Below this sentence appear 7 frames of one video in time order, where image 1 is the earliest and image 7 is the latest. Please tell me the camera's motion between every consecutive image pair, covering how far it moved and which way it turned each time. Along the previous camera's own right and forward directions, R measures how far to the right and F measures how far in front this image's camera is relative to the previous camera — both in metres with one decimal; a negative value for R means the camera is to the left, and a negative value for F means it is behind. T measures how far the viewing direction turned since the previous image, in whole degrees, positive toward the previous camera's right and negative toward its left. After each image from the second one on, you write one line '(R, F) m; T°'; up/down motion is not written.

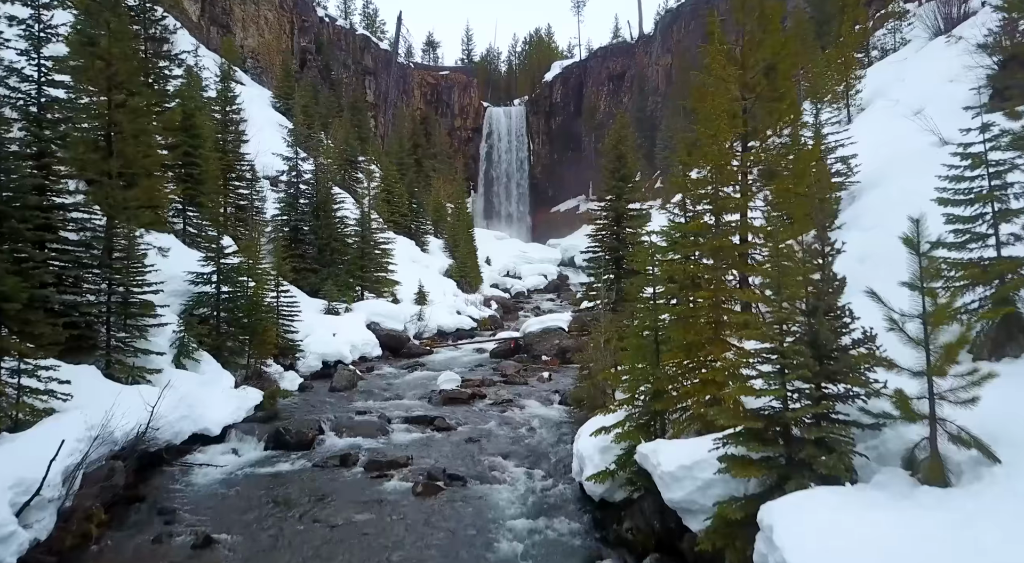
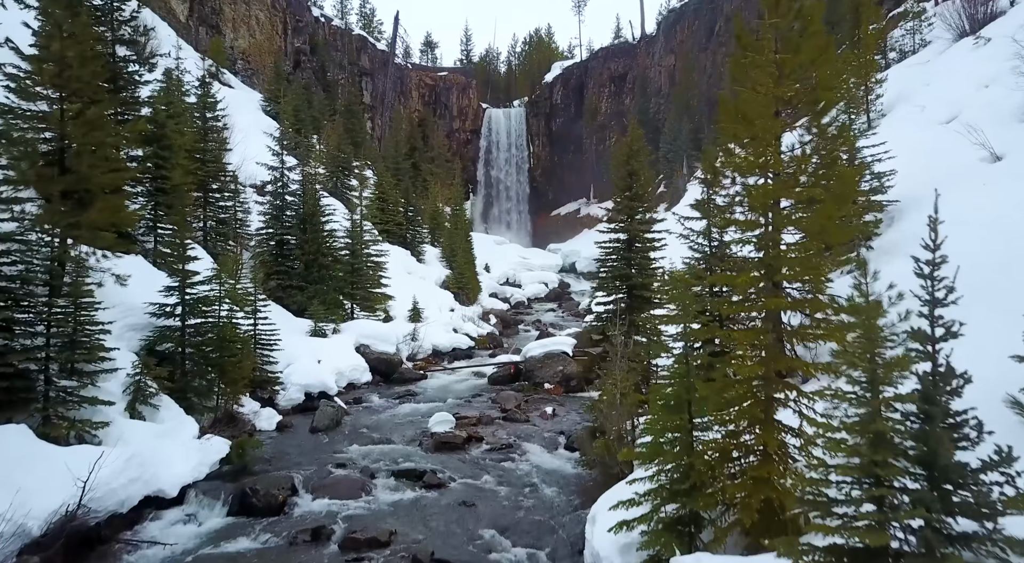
(0.0, +1.4) m; 0°
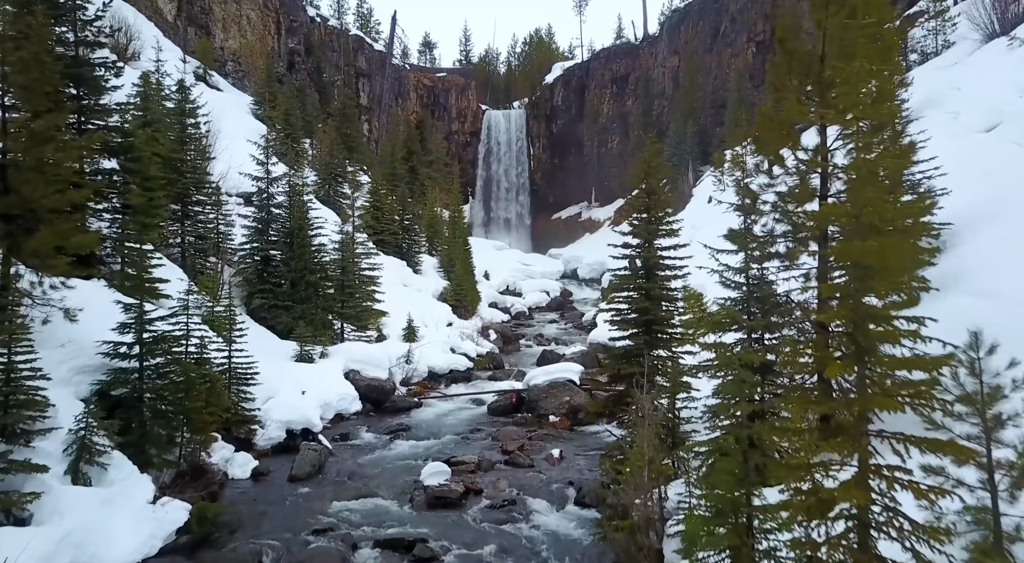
(-0.1, +1.4) m; 0°
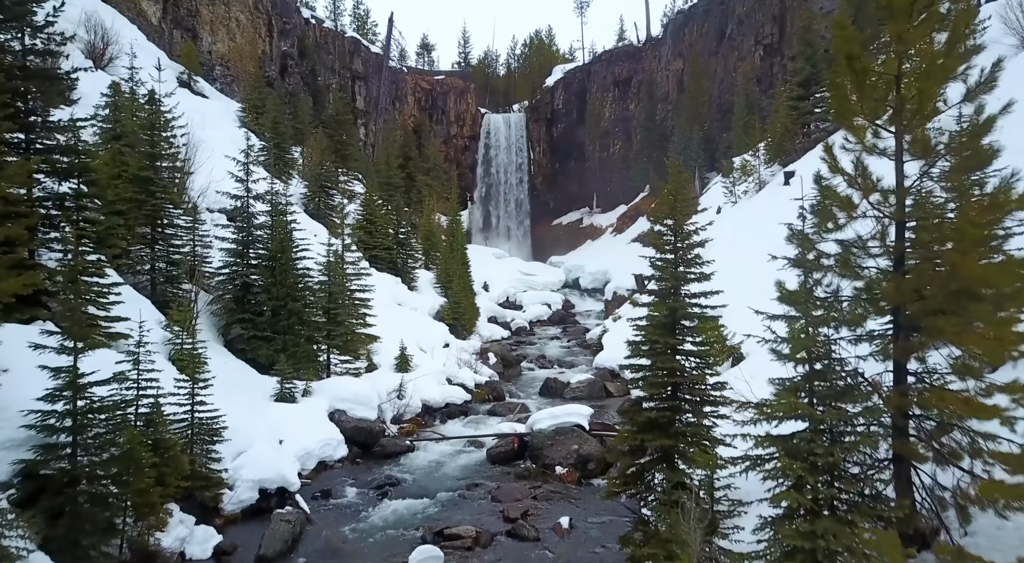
(-0.1, +1.6) m; 0°
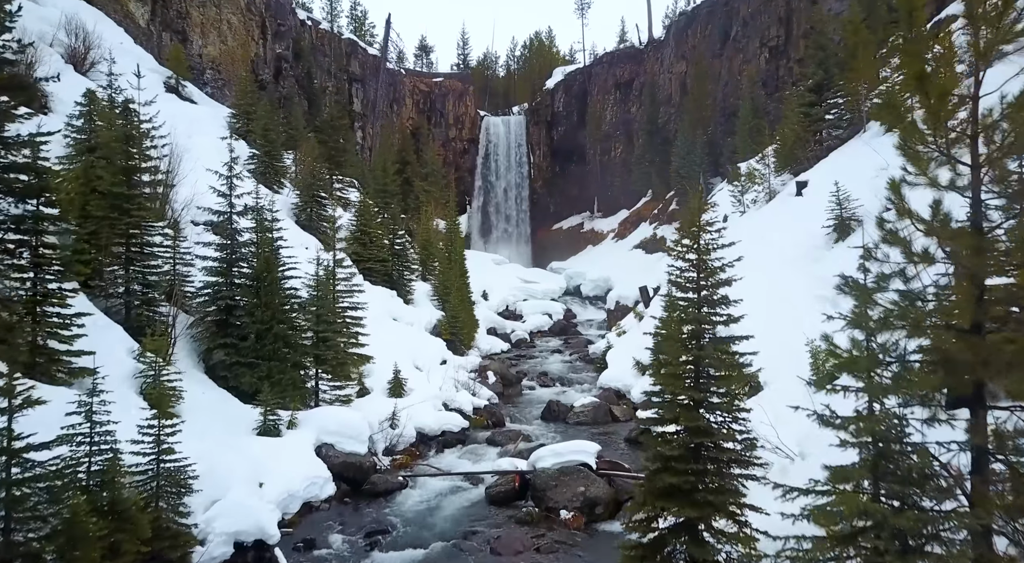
(0.0, +1.1) m; 0°
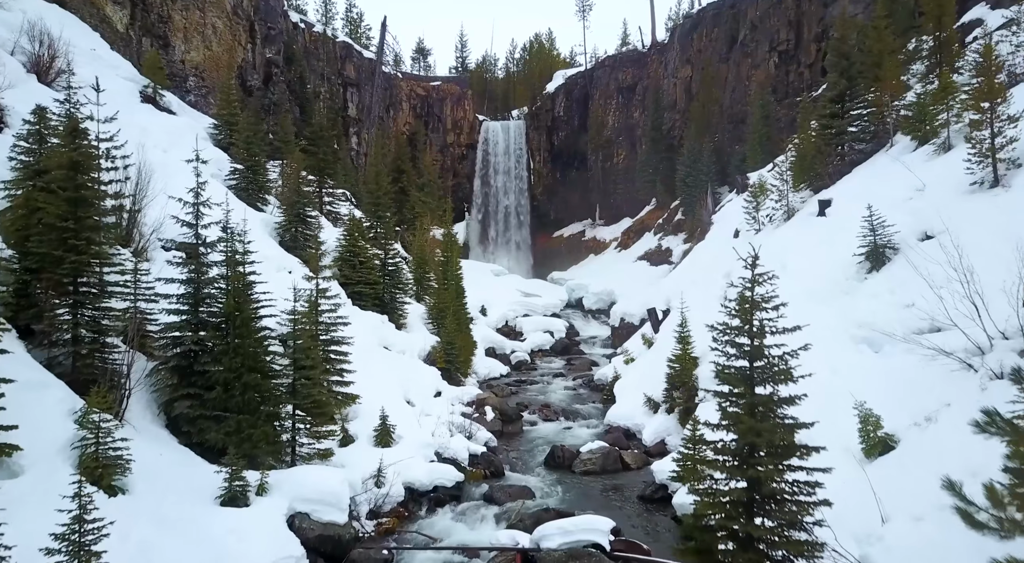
(0.0, +1.9) m; 0°
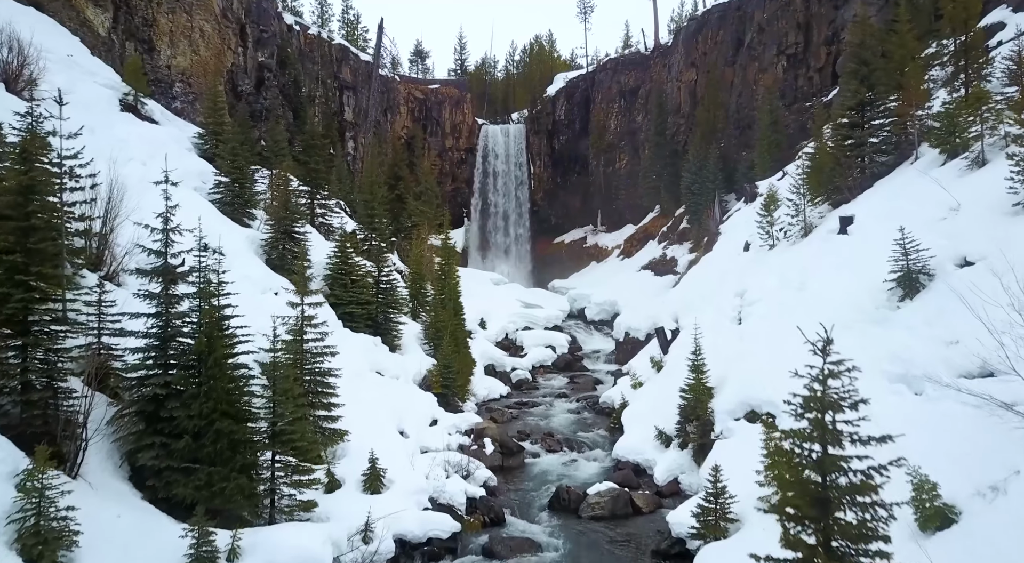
(0.0, +1.4) m; 0°
